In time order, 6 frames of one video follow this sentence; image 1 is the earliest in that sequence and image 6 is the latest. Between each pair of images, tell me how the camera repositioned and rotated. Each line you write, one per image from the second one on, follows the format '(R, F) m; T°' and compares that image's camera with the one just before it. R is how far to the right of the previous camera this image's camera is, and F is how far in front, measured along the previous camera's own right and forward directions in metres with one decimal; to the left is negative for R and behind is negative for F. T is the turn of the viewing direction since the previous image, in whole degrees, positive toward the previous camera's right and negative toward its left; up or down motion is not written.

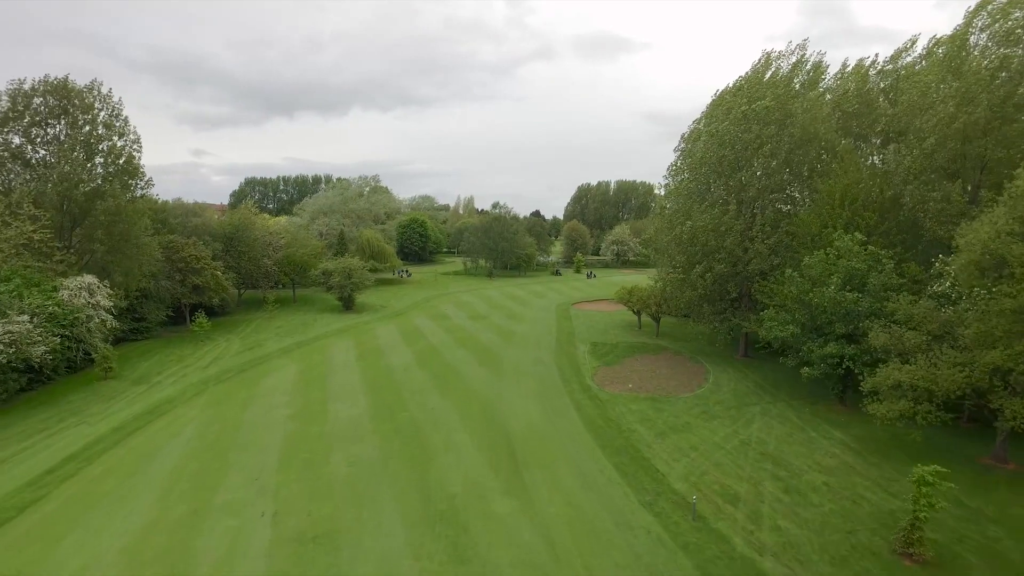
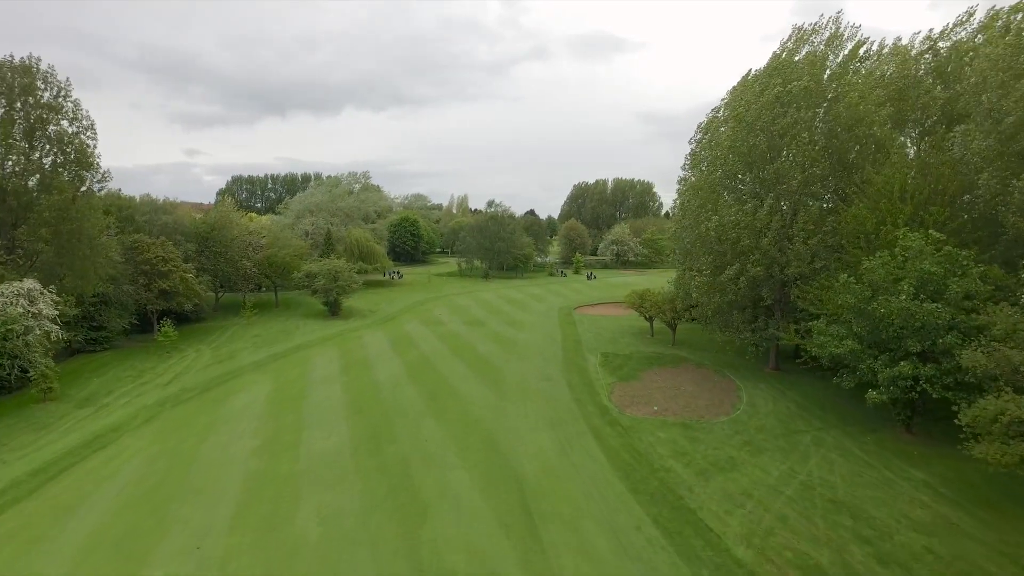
(-0.4, +3.0) m; +1°
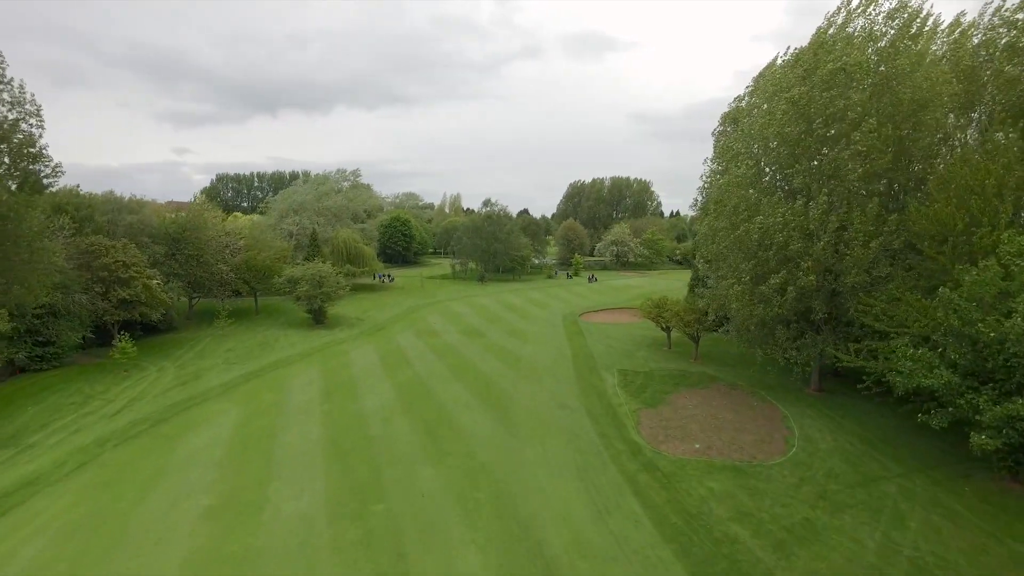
(-0.6, +3.2) m; +1°
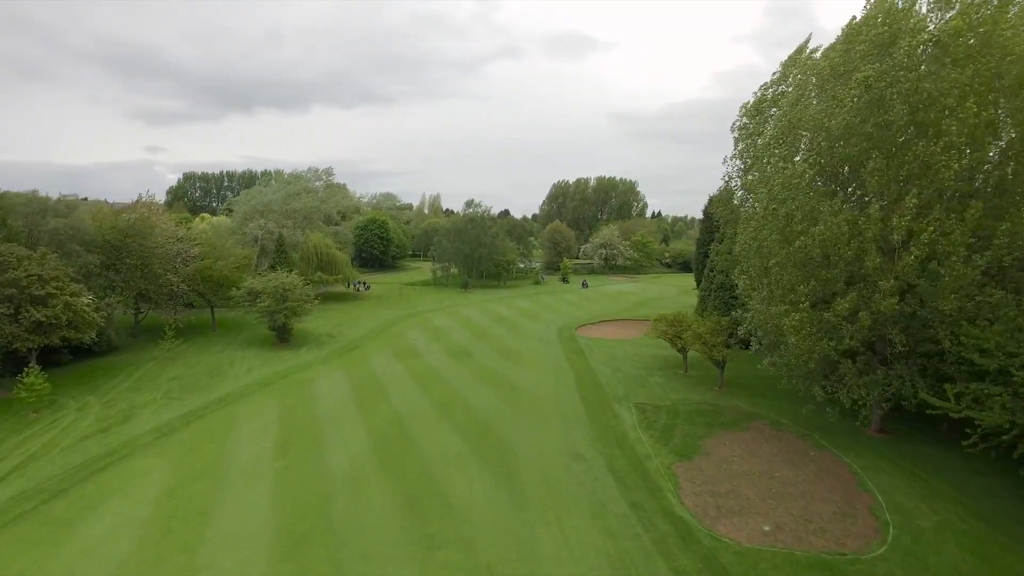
(-0.6, +4.0) m; +2°
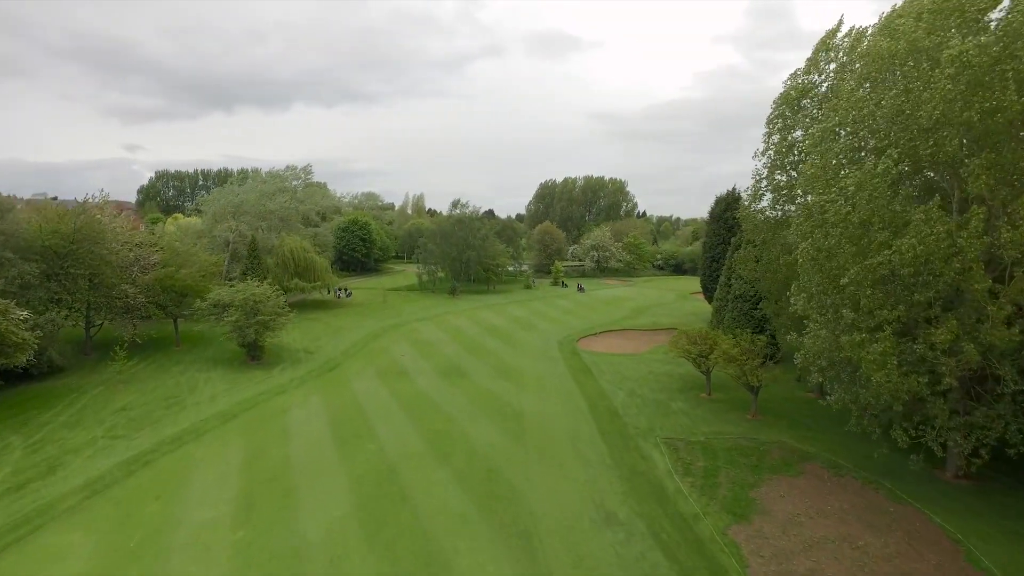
(-0.7, +3.2) m; +2°
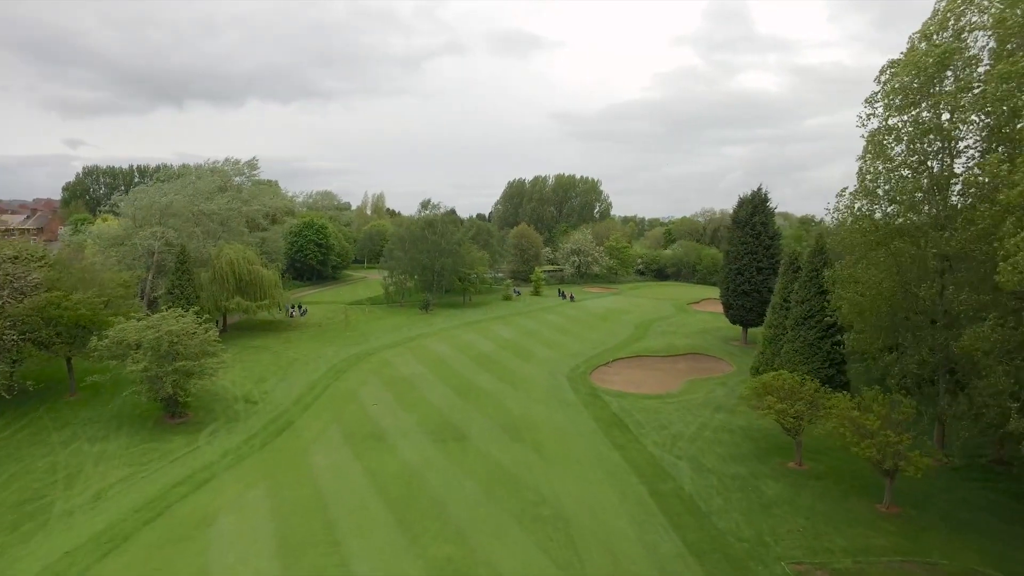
(-1.8, +6.8) m; +4°
